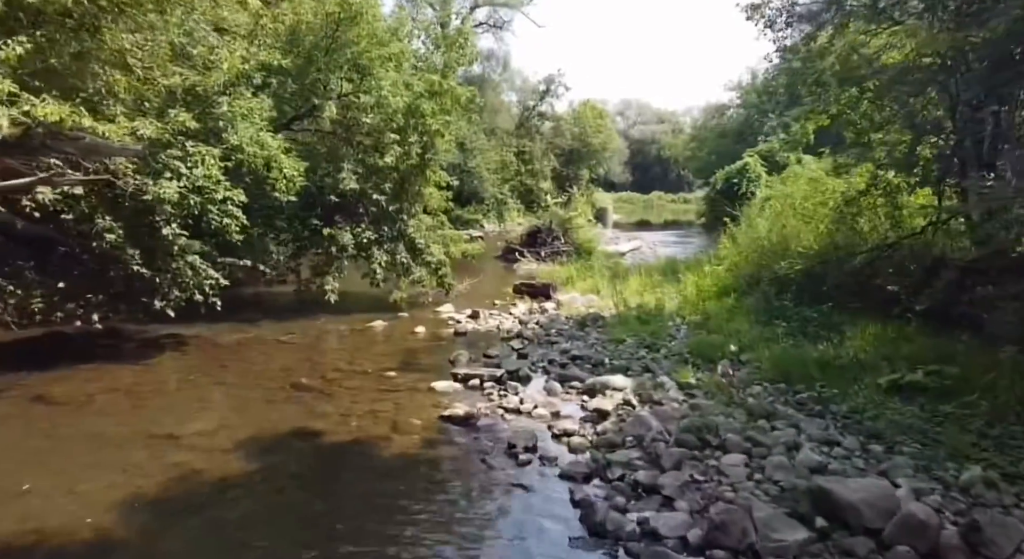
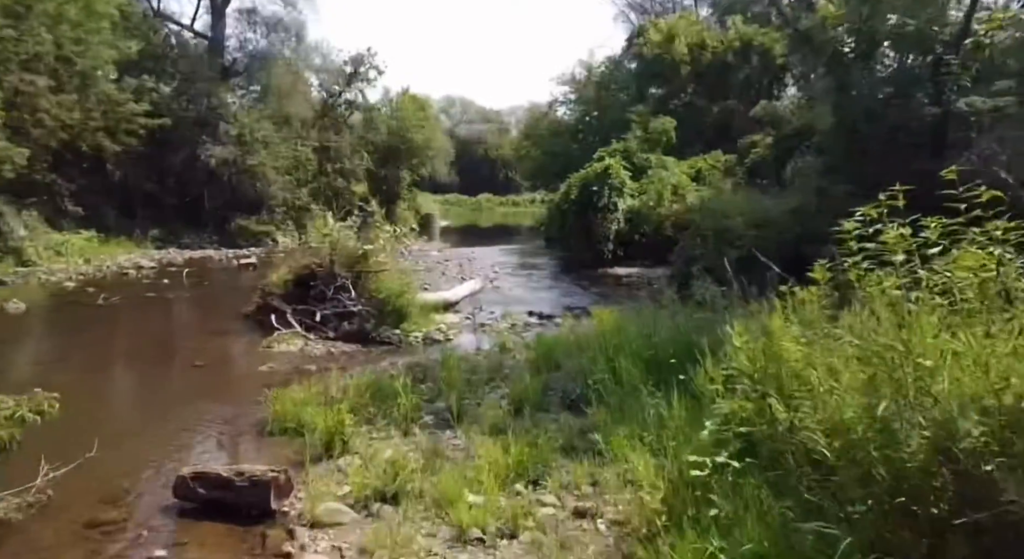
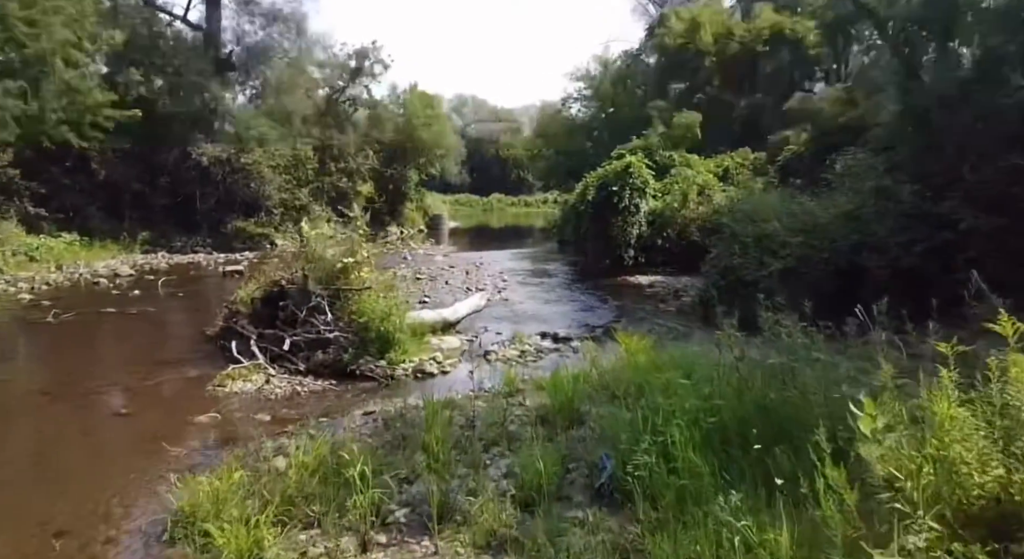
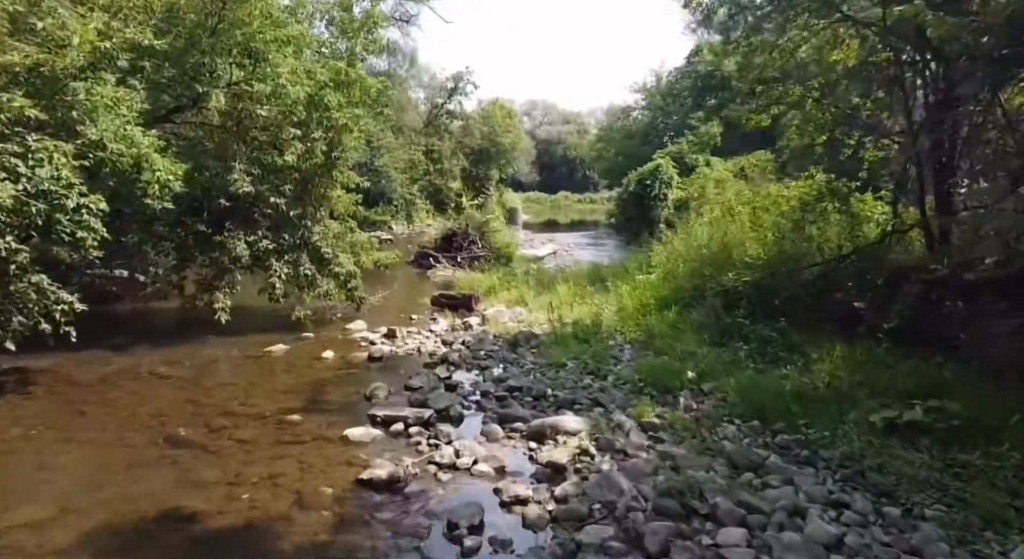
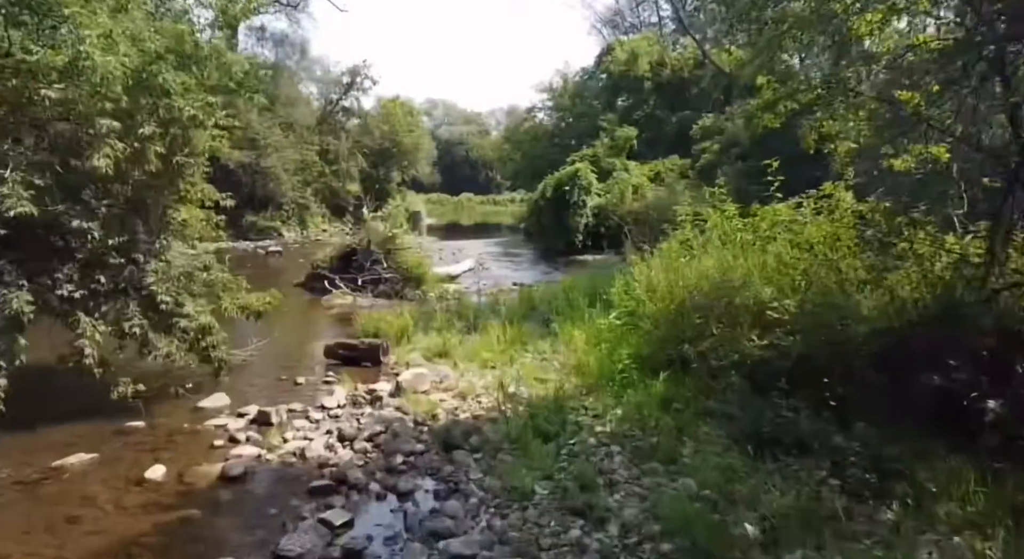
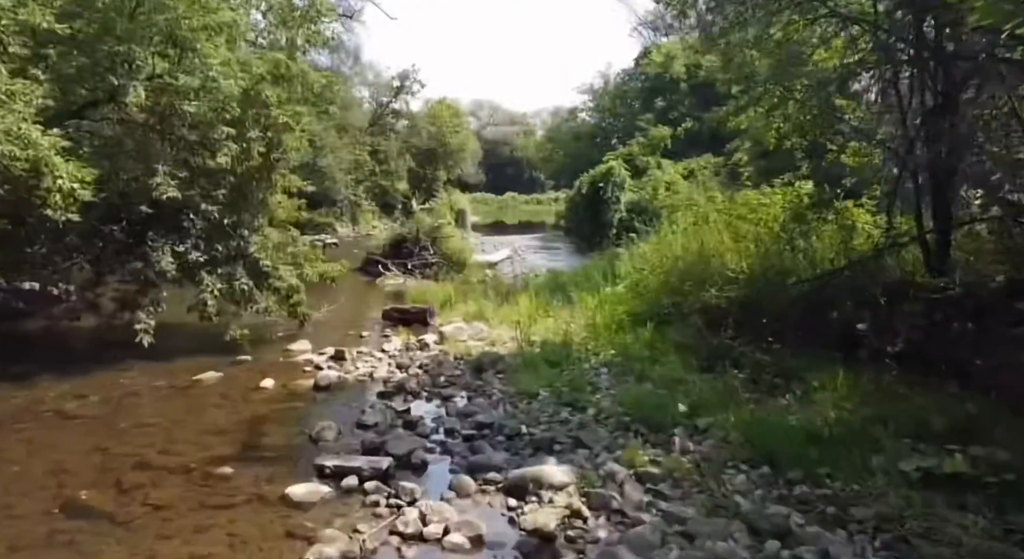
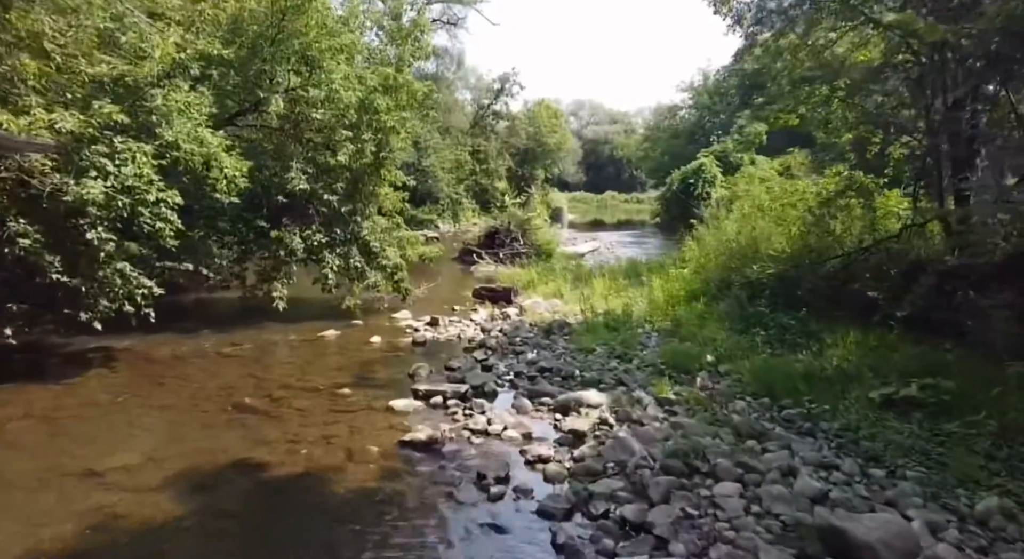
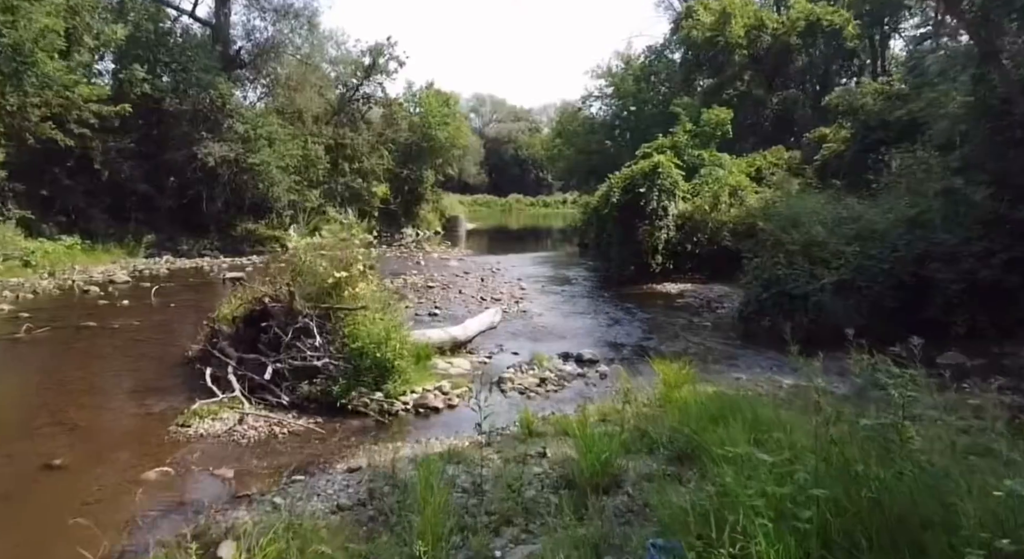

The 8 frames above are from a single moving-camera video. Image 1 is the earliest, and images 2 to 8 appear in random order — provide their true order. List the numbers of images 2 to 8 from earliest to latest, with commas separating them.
7, 4, 6, 5, 2, 3, 8
